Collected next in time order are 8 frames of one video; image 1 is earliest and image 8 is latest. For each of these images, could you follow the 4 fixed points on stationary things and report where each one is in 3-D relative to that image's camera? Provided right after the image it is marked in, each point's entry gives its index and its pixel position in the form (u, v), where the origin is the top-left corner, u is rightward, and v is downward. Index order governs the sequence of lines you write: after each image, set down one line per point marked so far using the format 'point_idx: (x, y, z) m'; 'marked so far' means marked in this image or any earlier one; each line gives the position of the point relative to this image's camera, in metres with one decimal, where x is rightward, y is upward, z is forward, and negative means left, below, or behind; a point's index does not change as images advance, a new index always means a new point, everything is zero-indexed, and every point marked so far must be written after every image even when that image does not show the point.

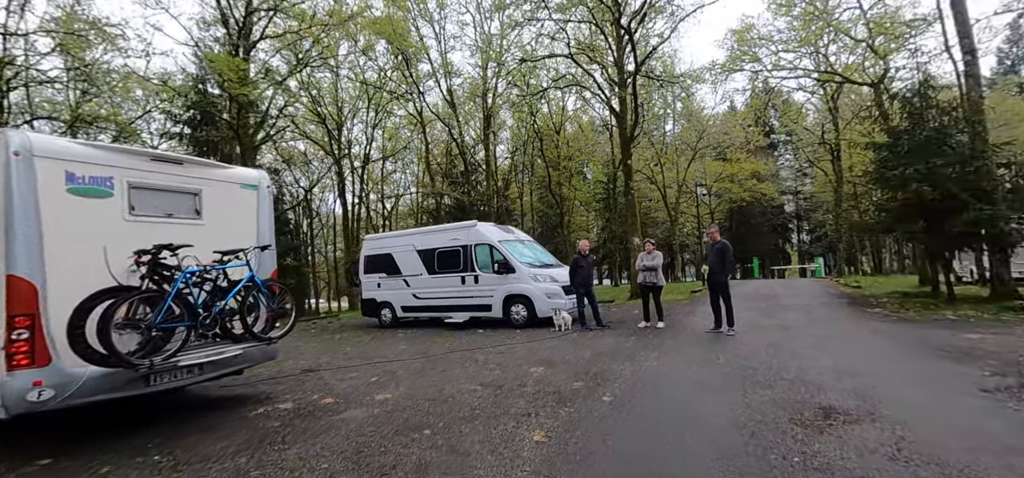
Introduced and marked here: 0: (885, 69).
0: (+16.1, +7.4, +18.4) m
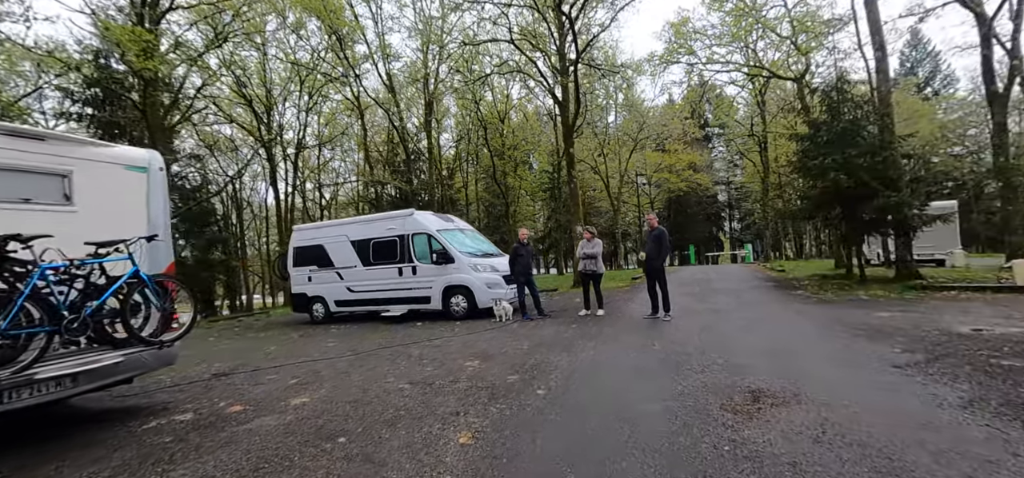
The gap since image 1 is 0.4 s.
0: (+13.5, +8.0, +19.6) m
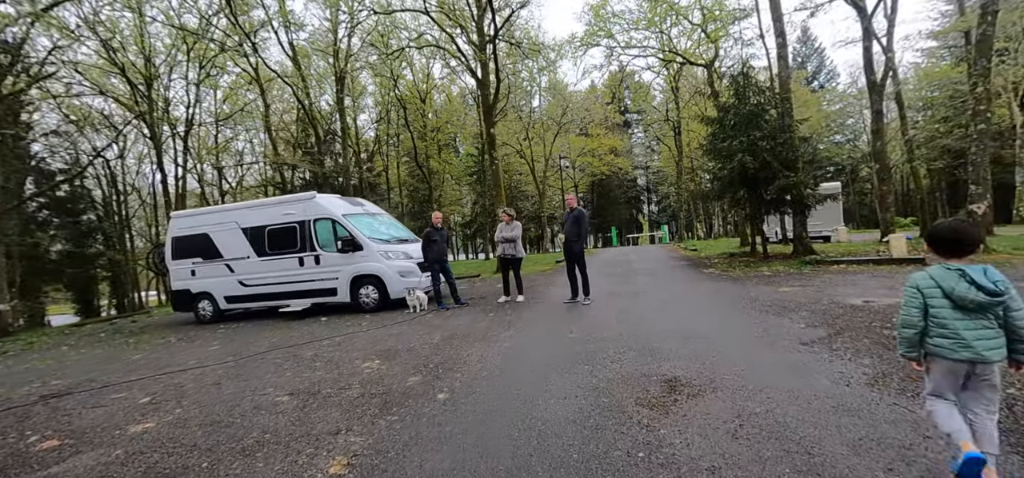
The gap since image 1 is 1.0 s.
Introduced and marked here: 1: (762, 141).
0: (+9.8, +8.9, +20.6) m
1: (+7.5, +2.9, +12.7) m
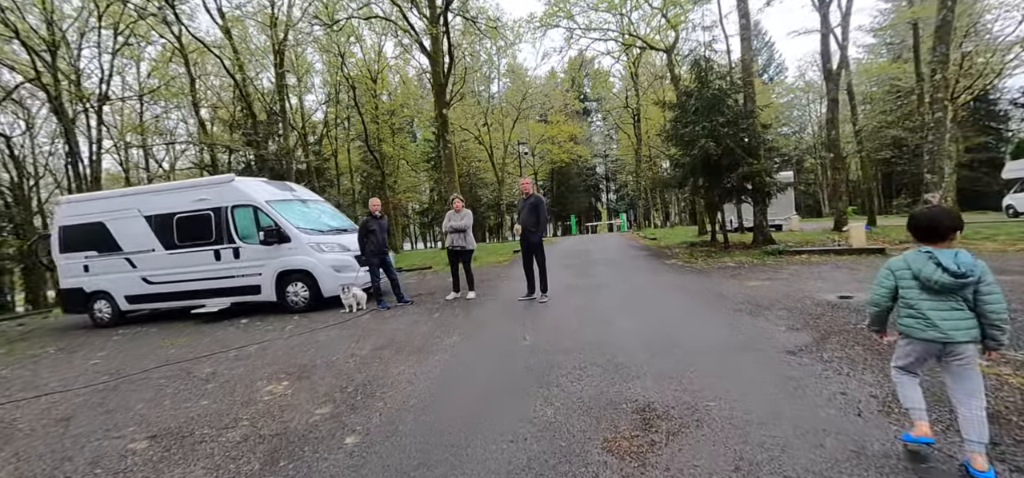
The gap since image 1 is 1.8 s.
0: (+7.7, +9.5, +20.2) m
1: (+6.2, +3.2, +12.3) m
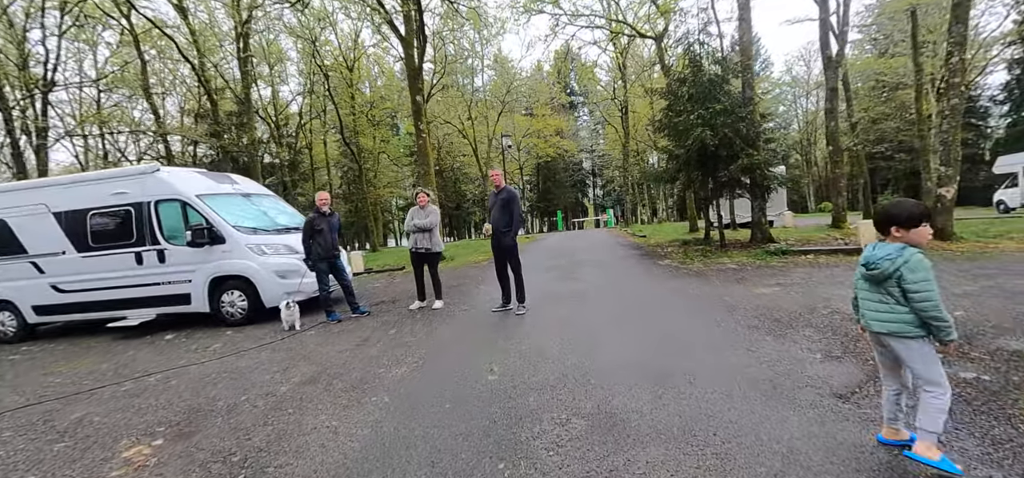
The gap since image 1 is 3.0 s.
0: (+6.9, +9.6, +19.3) m
1: (+5.6, +3.3, +11.4) m
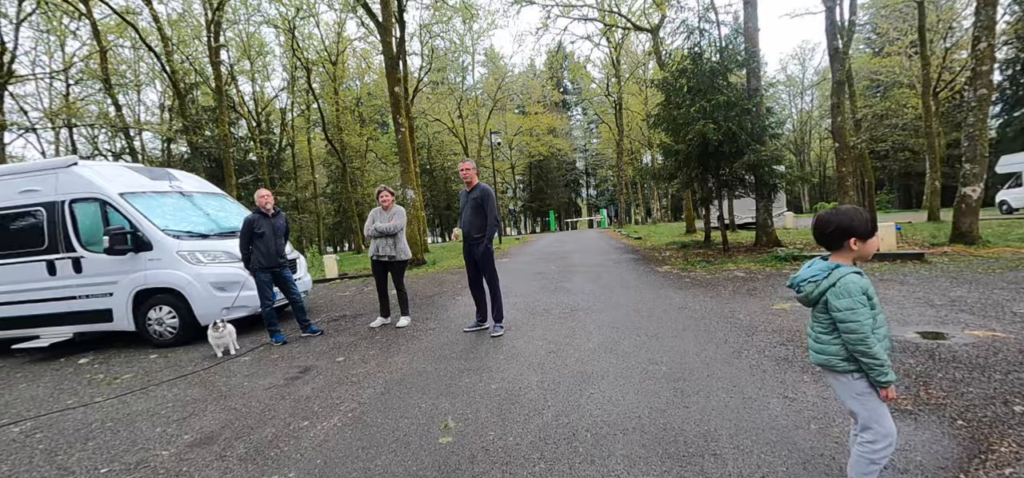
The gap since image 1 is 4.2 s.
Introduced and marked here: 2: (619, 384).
0: (+6.4, +9.5, +18.4) m
1: (+5.2, +3.2, +10.5) m
2: (+0.9, -1.2, +3.5) m
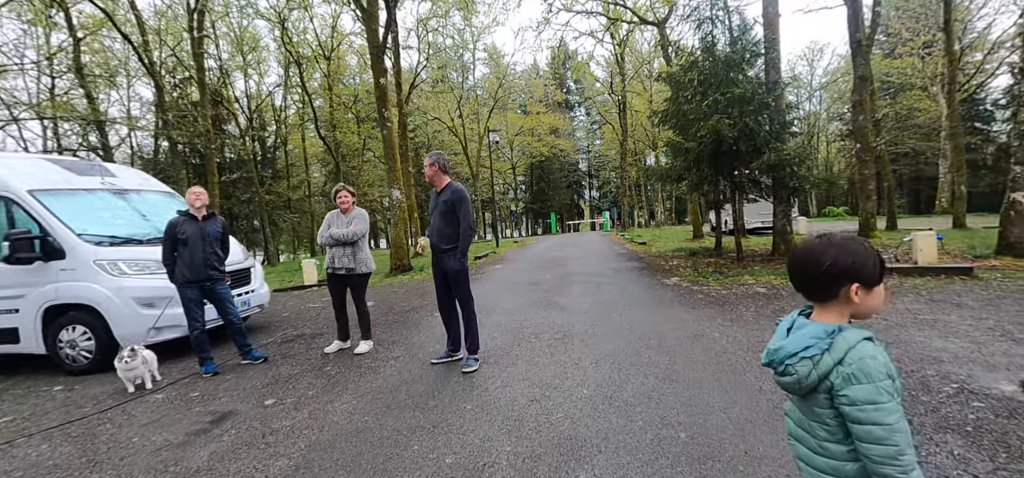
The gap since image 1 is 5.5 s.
0: (+6.3, +9.3, +17.4) m
1: (+5.0, +3.0, +9.4) m
2: (+0.6, -1.3, +2.5) m
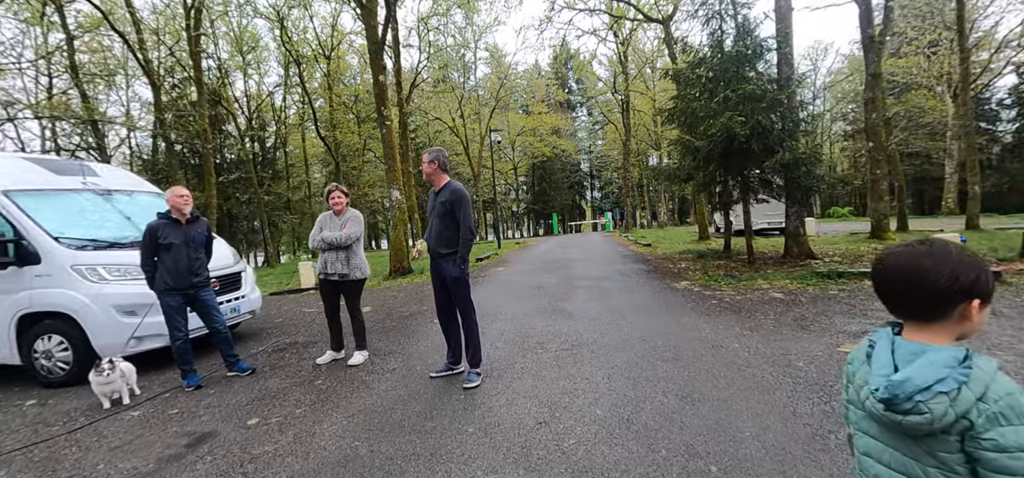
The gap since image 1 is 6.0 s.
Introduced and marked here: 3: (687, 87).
0: (+6.4, +9.3, +17.0) m
1: (+5.1, +3.0, +9.1) m
2: (+0.7, -1.4, +2.2) m
3: (+4.2, +3.7, +10.2) m
